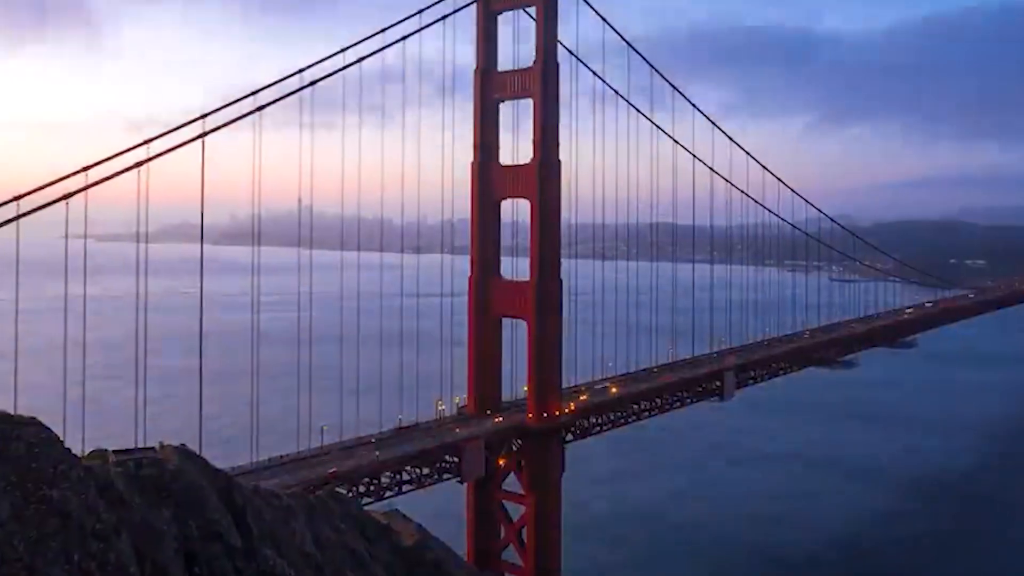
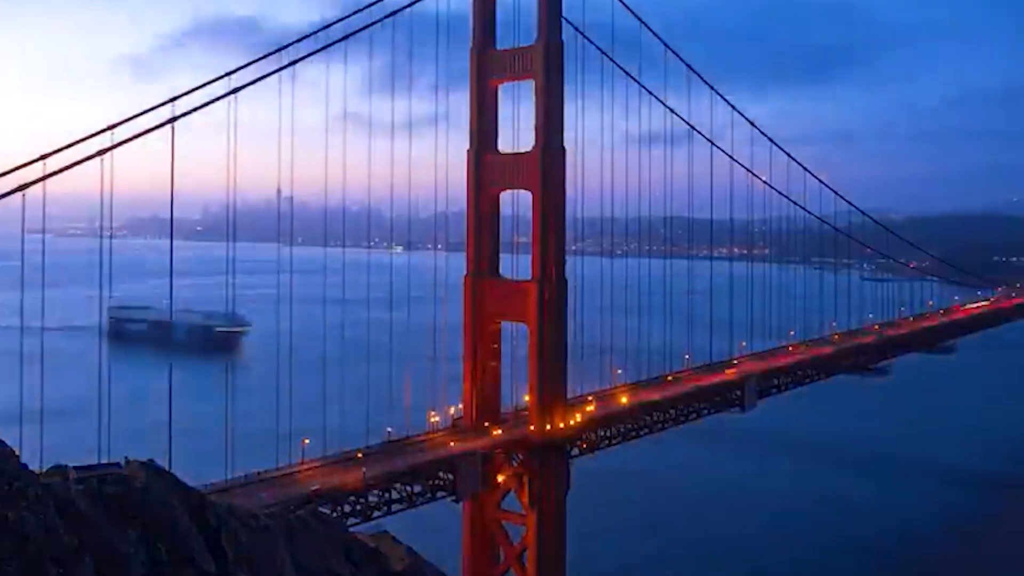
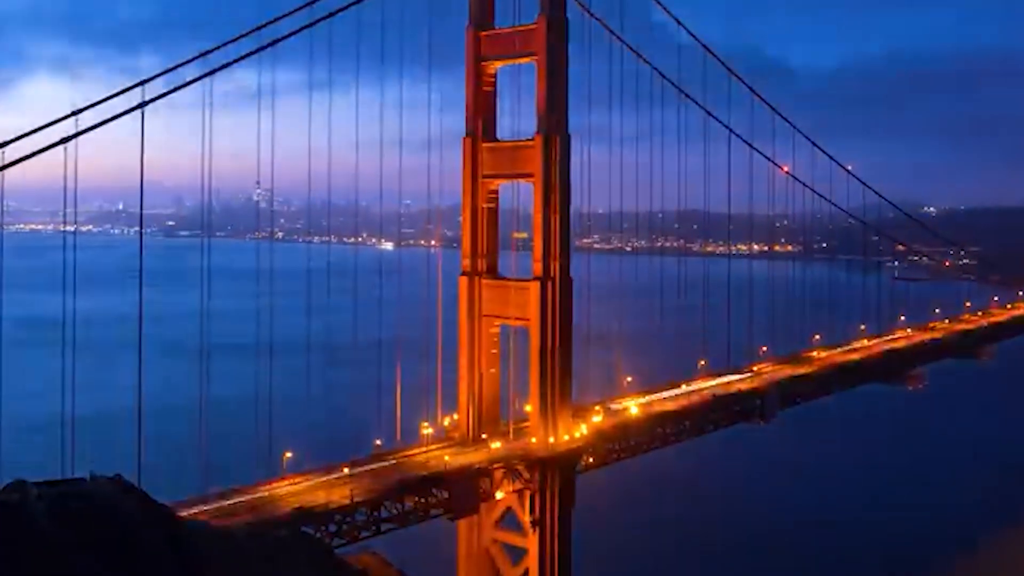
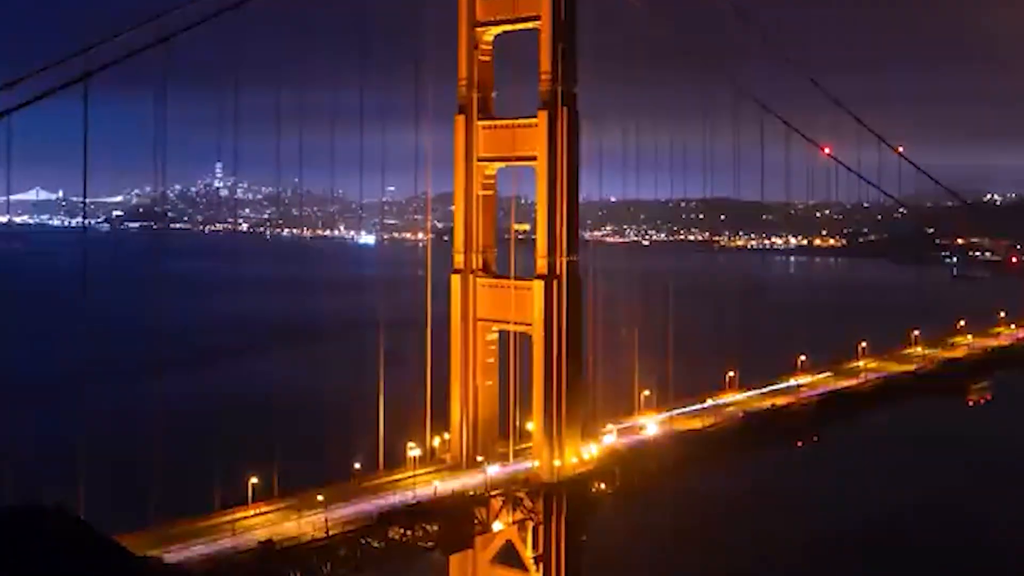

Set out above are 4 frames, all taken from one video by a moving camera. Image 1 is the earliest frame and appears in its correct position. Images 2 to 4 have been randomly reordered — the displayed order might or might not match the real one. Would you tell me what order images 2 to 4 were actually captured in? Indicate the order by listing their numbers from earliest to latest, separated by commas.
2, 3, 4
